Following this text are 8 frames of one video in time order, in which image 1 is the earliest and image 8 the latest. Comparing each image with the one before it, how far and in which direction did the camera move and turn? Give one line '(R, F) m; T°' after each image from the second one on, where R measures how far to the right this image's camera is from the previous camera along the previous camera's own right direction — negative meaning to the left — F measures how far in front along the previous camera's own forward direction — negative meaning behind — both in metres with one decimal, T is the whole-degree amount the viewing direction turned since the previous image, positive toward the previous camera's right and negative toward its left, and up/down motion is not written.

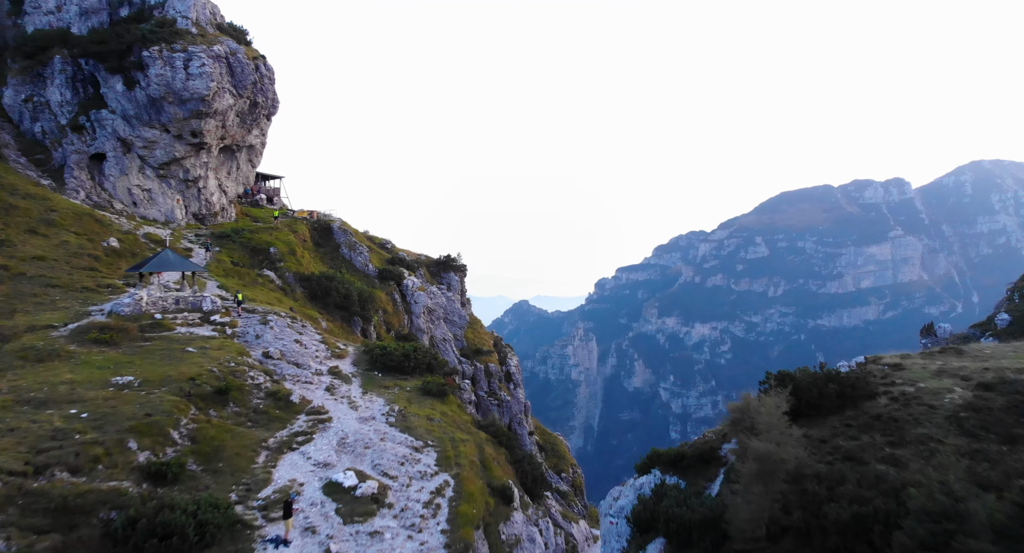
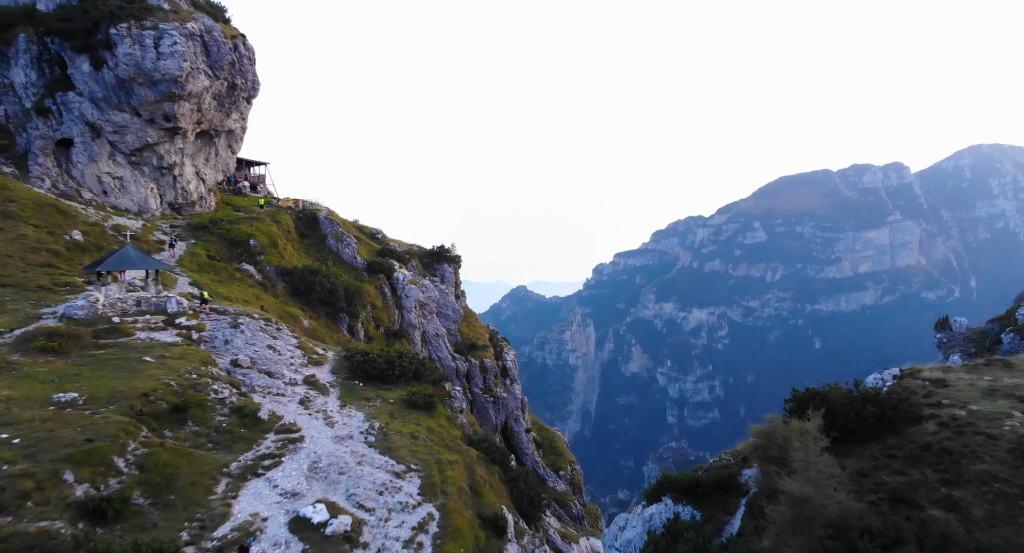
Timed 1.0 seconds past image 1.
(+0.2, +3.1) m; 0°
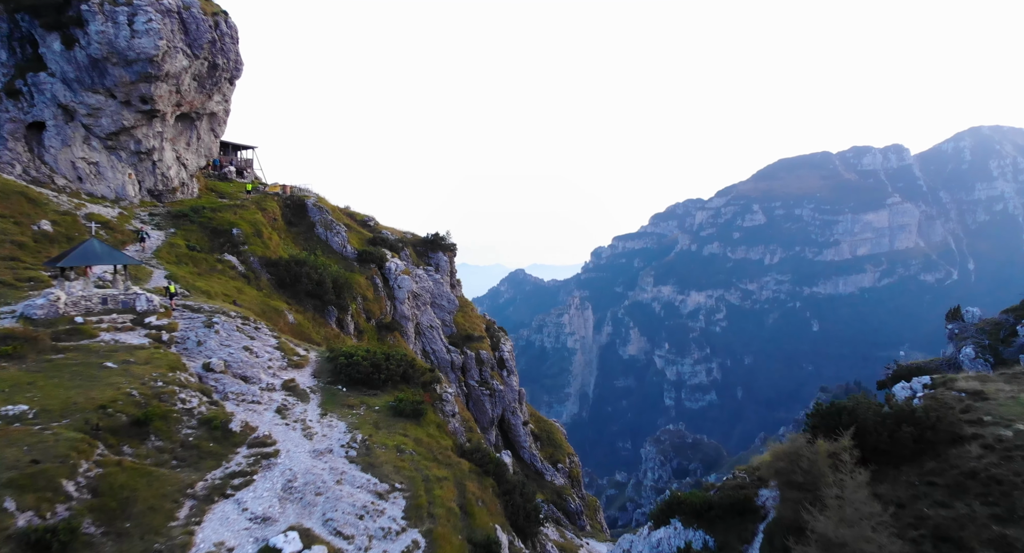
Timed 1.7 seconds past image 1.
(+0.2, +2.3) m; 0°
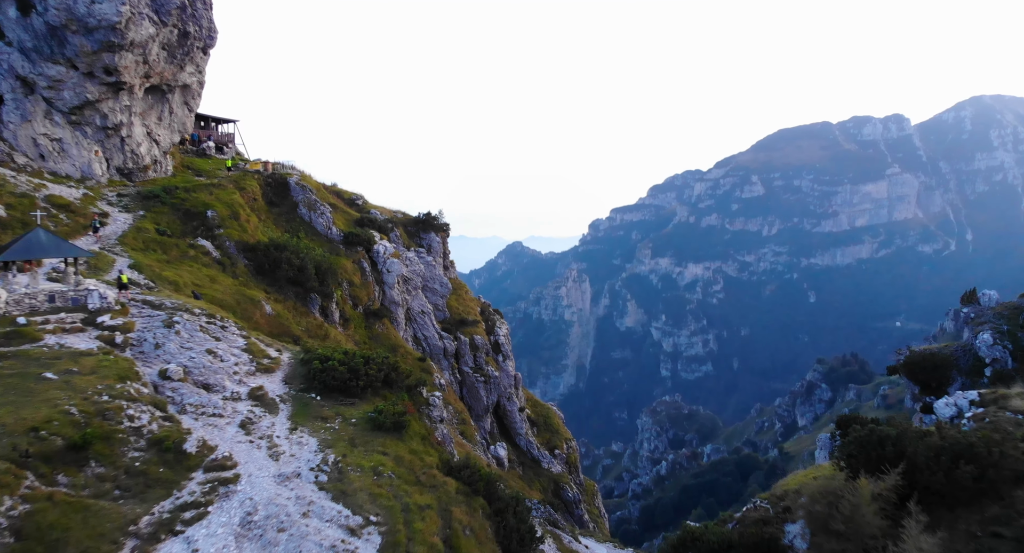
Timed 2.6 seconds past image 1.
(+0.2, +2.9) m; 0°
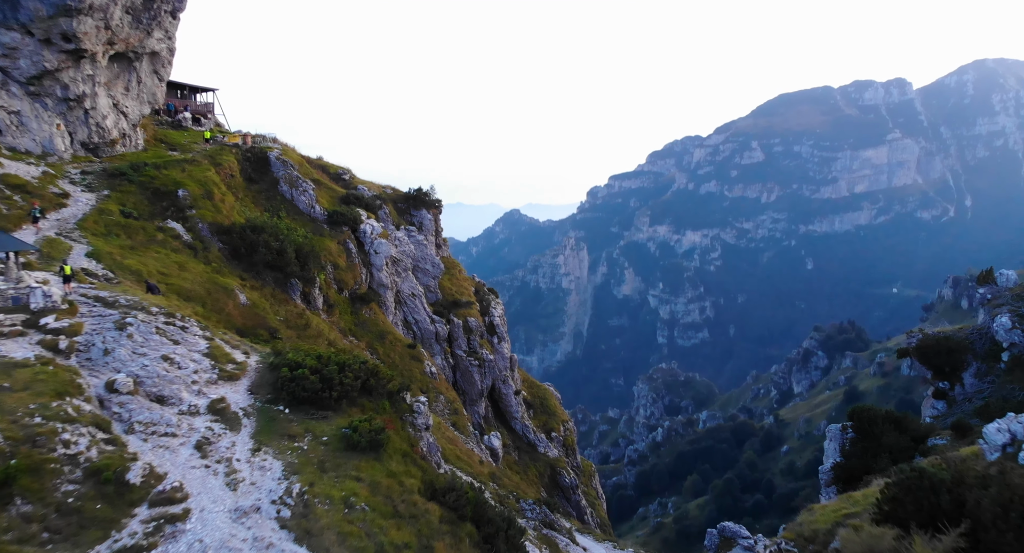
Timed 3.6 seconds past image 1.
(+0.3, +2.8) m; 0°
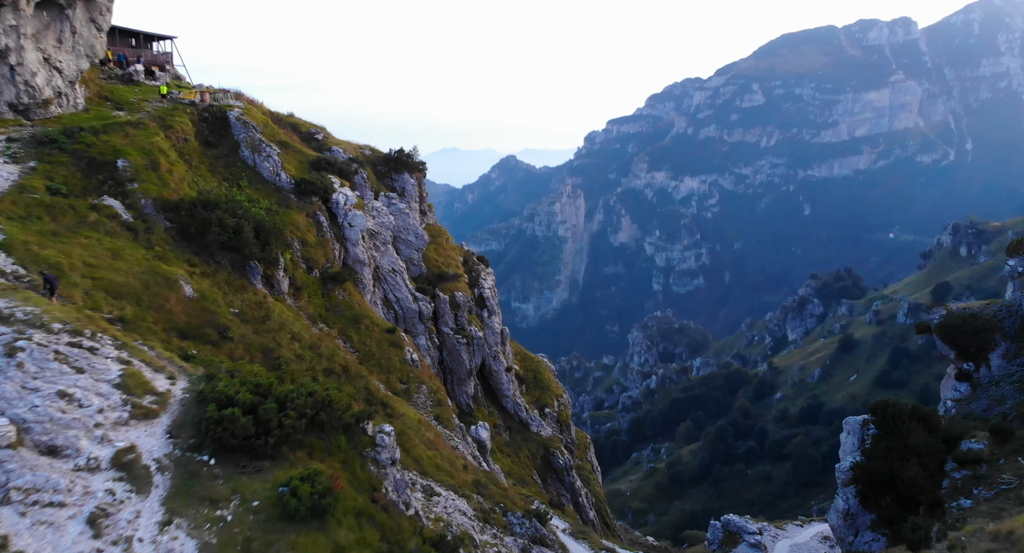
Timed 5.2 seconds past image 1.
(+0.5, +4.6) m; 0°
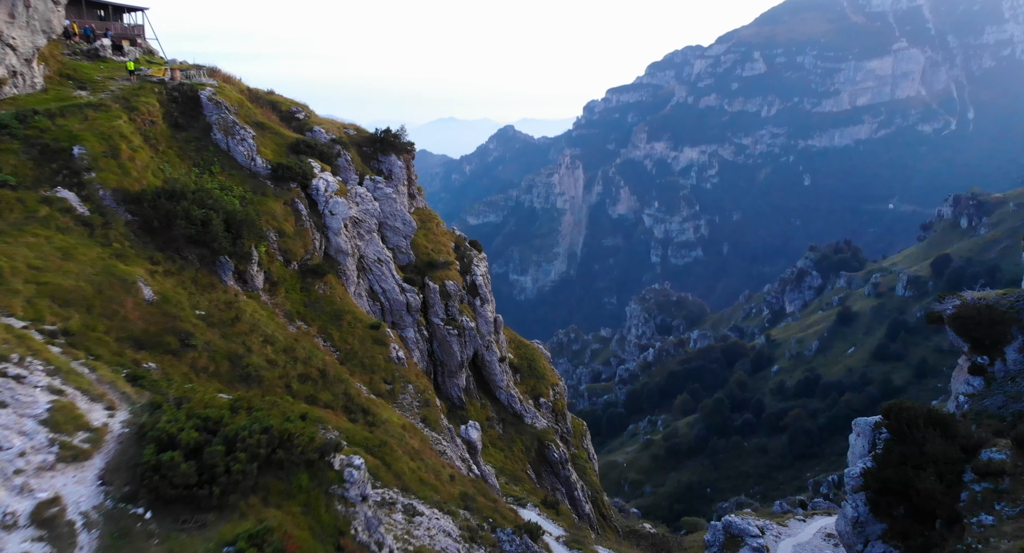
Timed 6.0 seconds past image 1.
(+0.5, +2.6) m; 0°
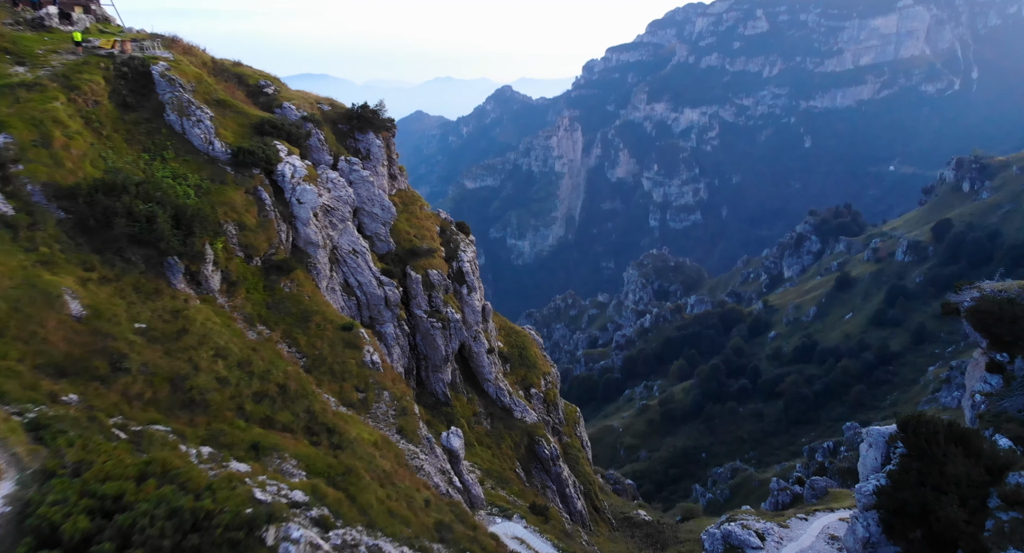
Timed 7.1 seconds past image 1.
(+0.8, +3.4) m; 0°
